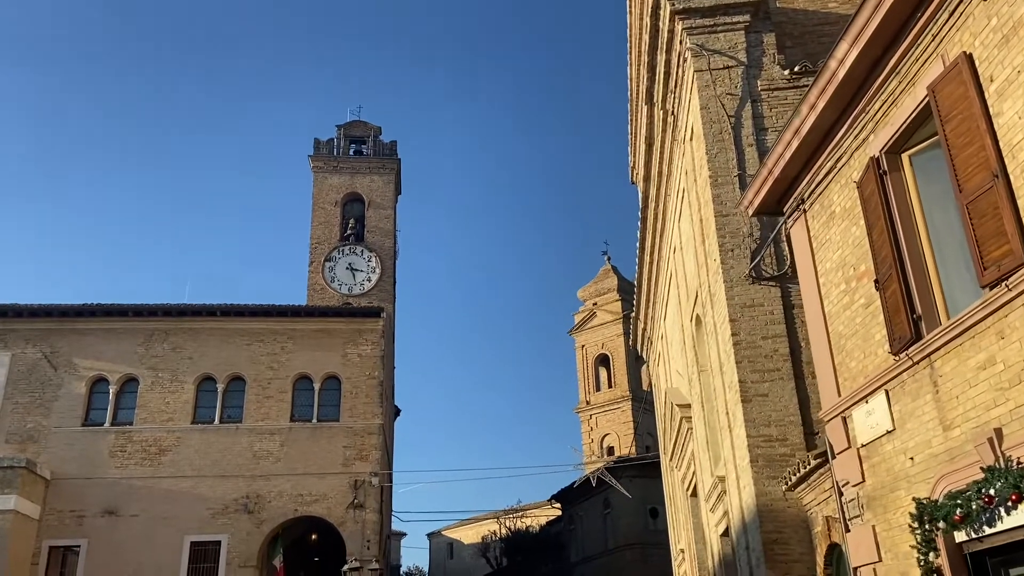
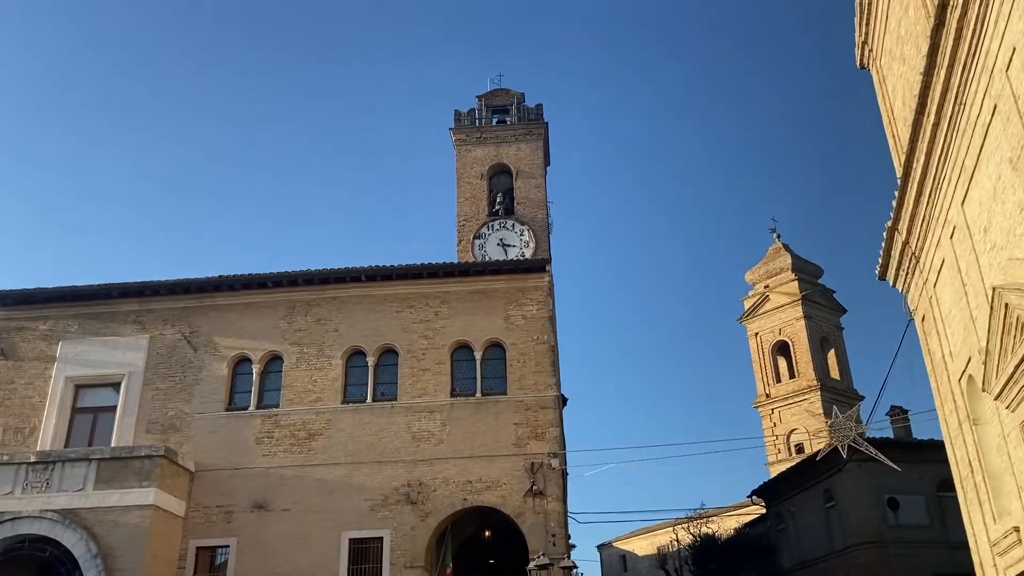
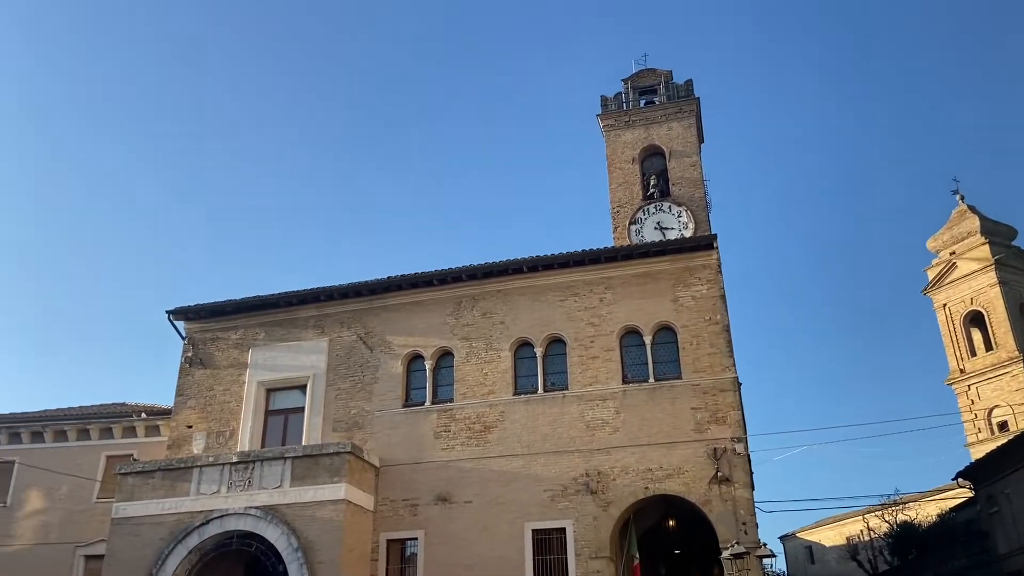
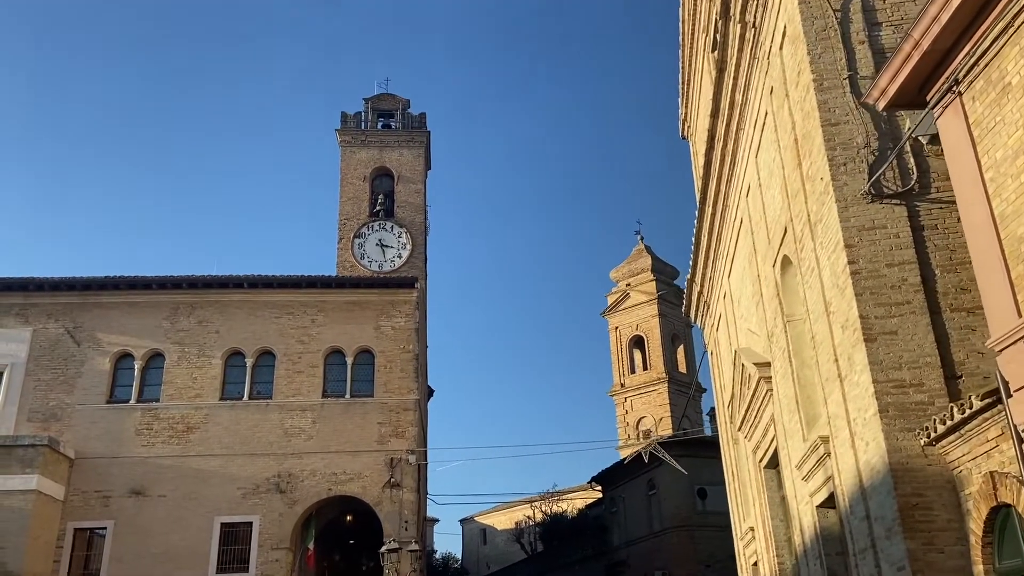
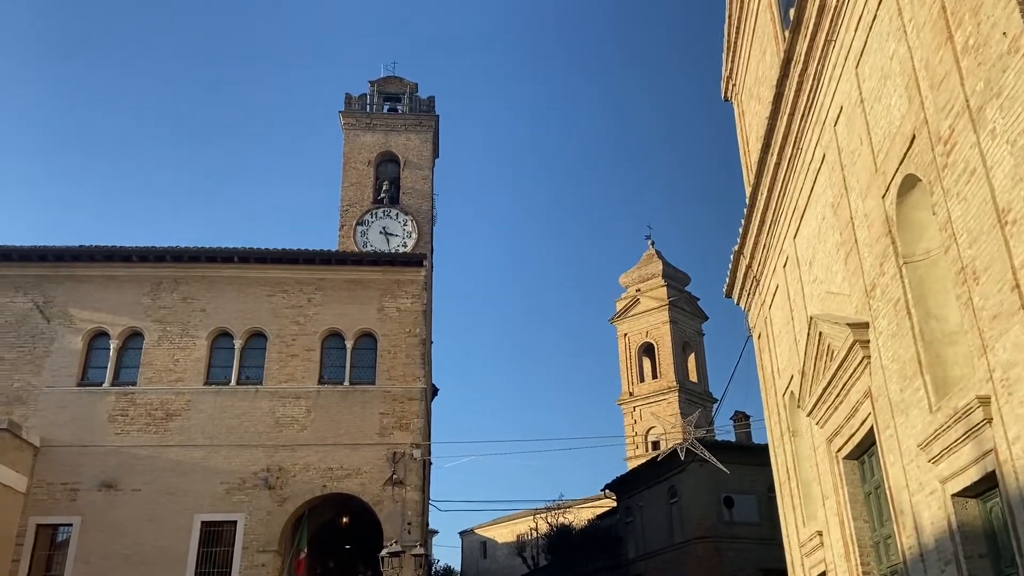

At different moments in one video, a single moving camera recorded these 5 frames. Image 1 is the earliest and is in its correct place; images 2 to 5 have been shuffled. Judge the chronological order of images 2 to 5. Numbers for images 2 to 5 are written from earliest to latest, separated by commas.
4, 5, 2, 3
